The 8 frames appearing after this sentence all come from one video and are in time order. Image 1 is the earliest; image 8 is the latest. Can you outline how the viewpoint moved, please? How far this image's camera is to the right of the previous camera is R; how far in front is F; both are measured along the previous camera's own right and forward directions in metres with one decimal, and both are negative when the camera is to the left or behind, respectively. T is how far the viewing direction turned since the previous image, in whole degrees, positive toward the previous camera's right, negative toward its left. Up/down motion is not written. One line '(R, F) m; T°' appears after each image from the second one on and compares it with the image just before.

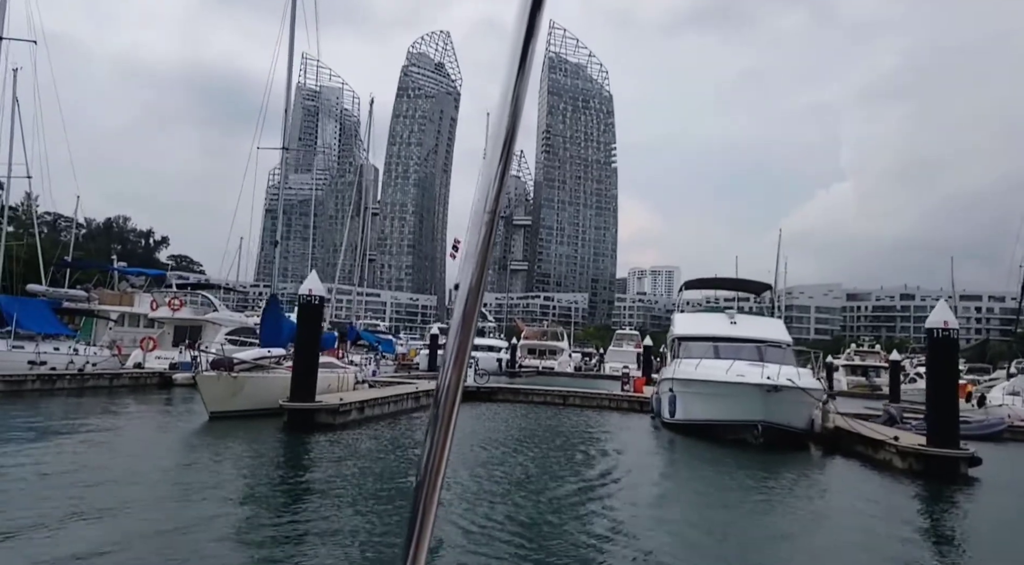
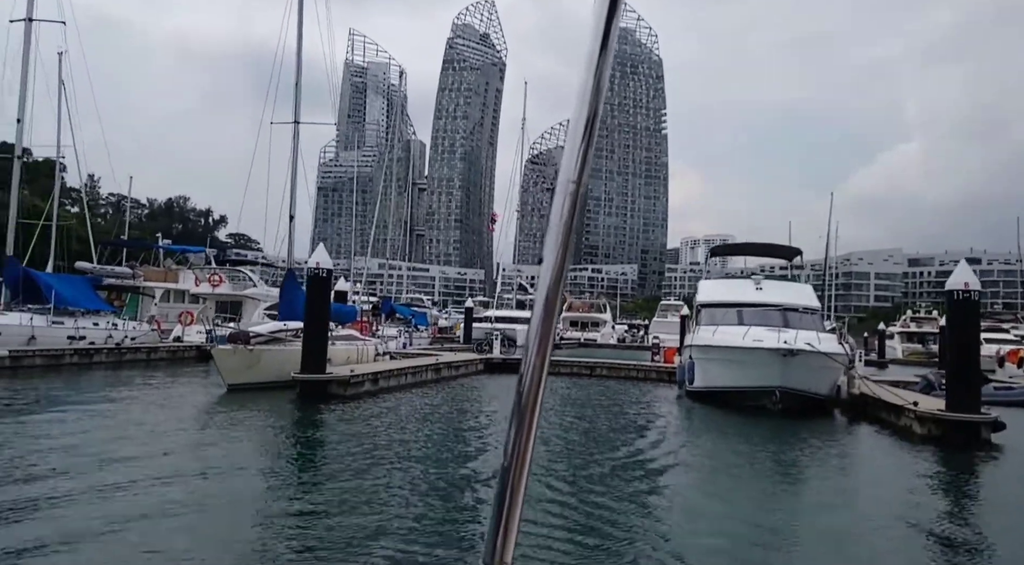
(+0.7, +0.2) m; -4°
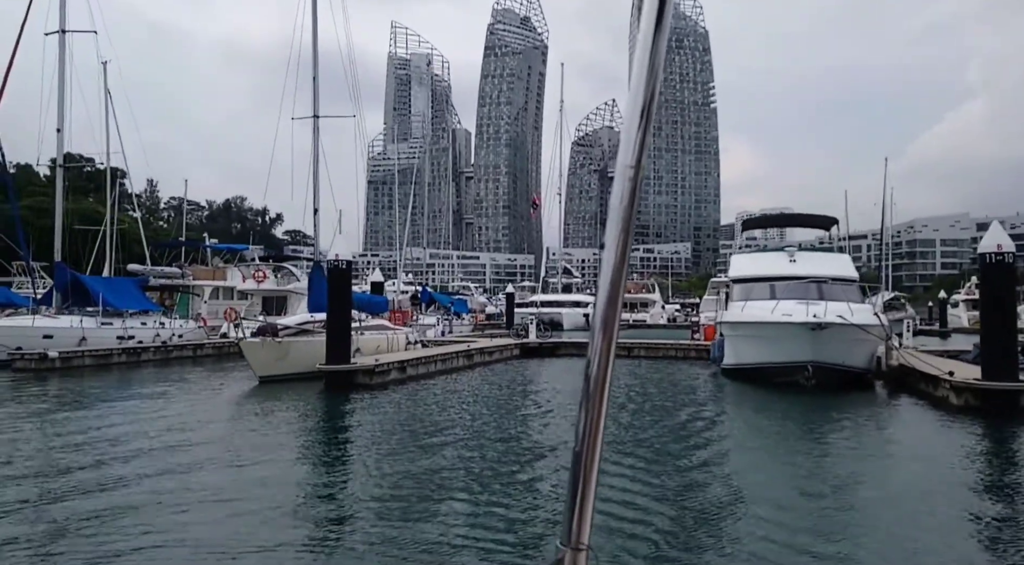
(+0.6, +0.1) m; -4°
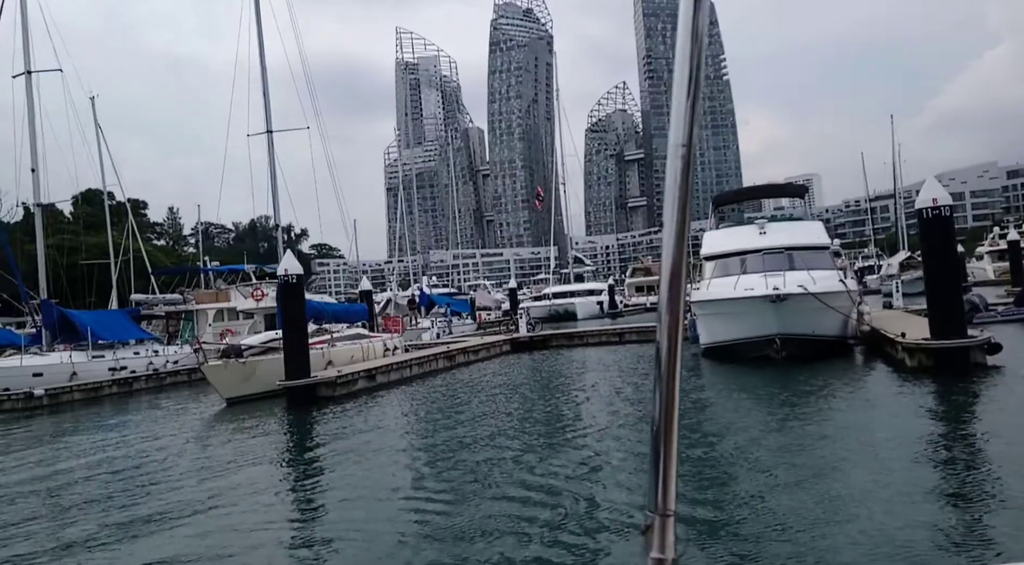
(+1.3, +0.2) m; -2°
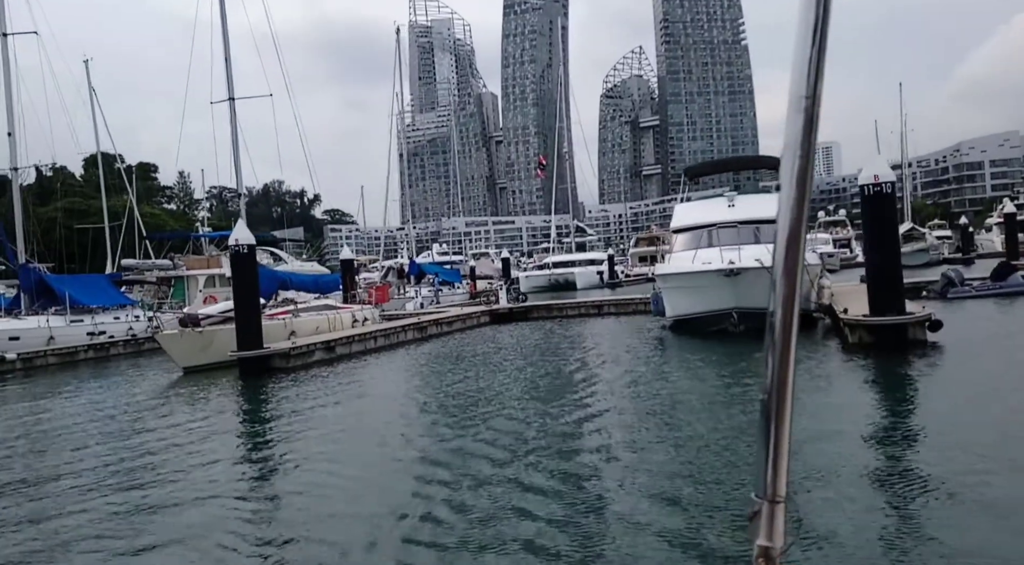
(+1.0, +0.1) m; -1°
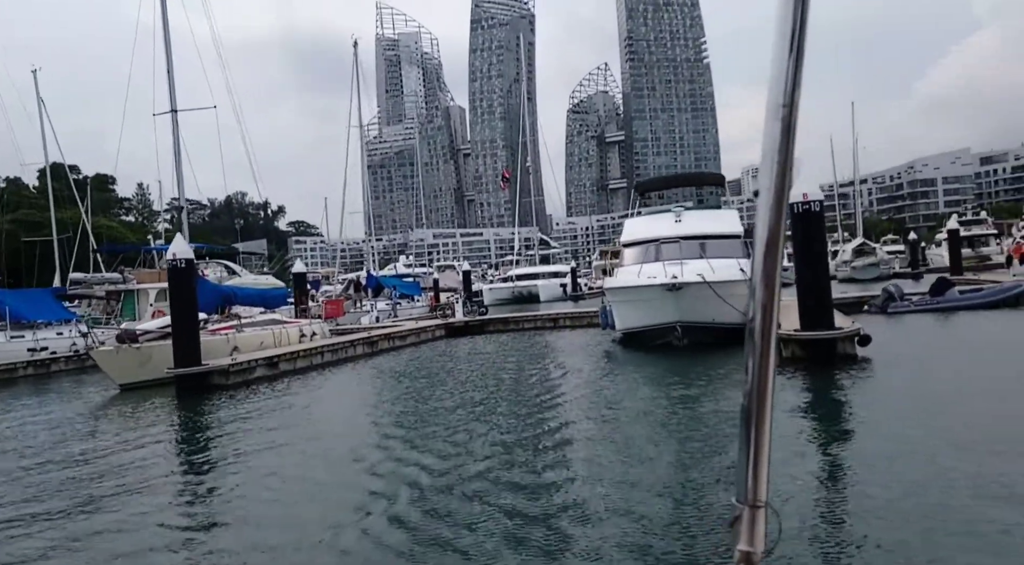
(+0.4, 0.0) m; +3°
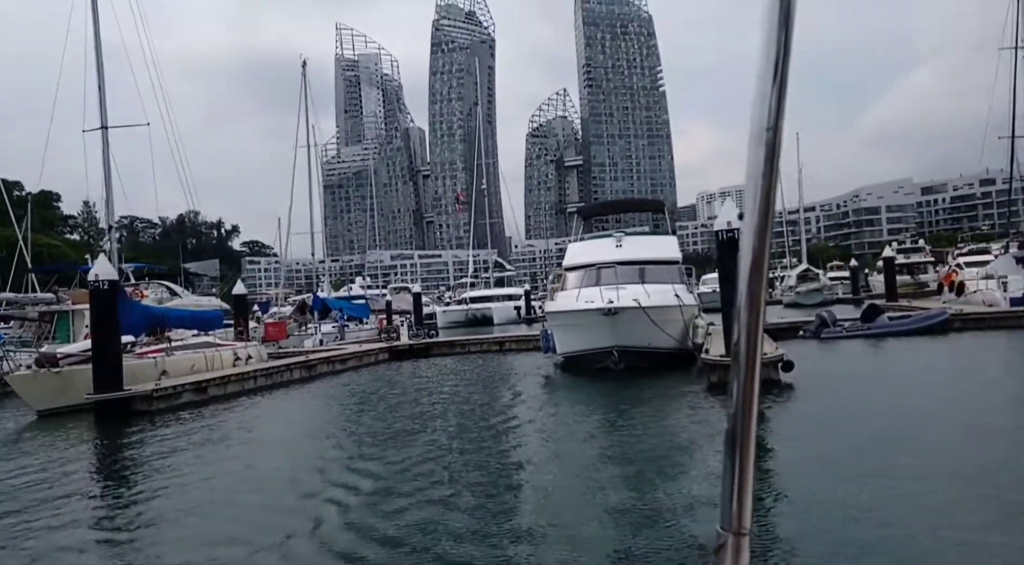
(+0.4, +0.1) m; +3°
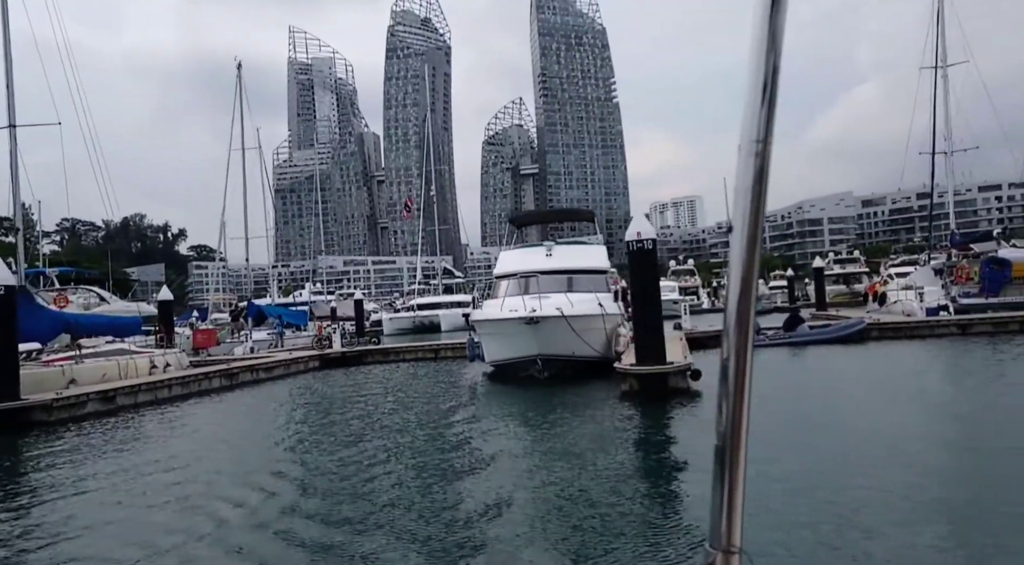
(+0.6, +0.1) m; +4°
